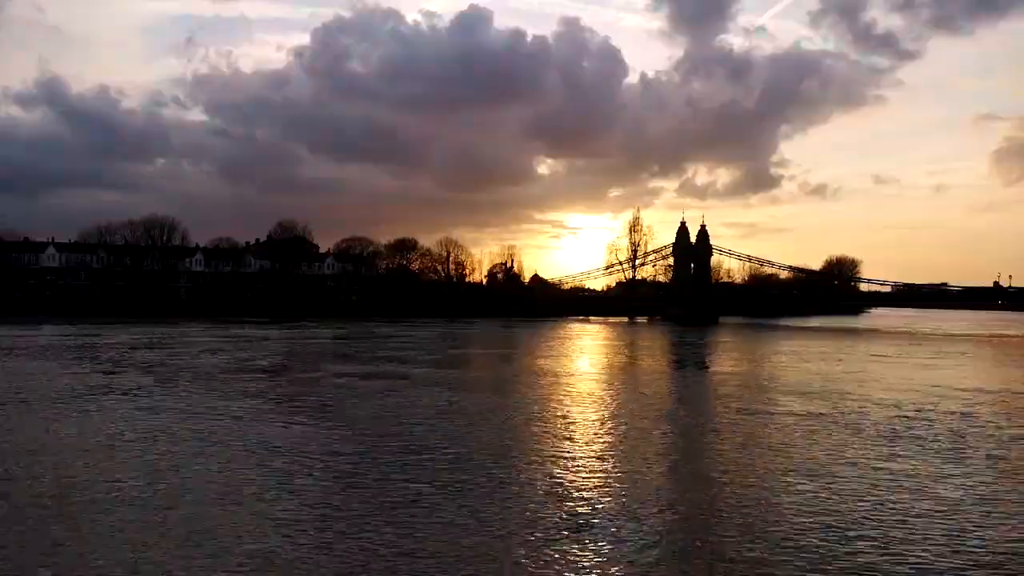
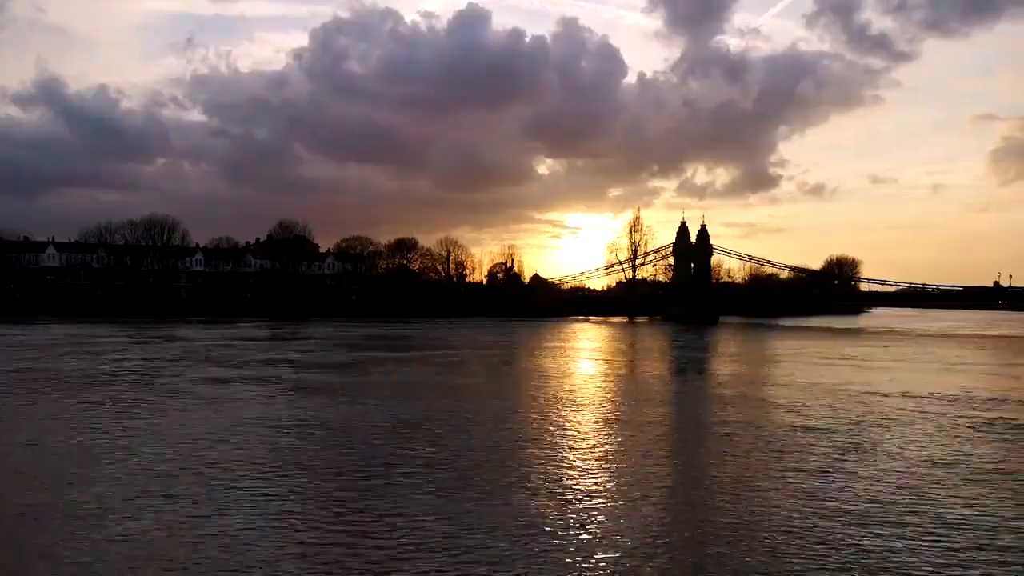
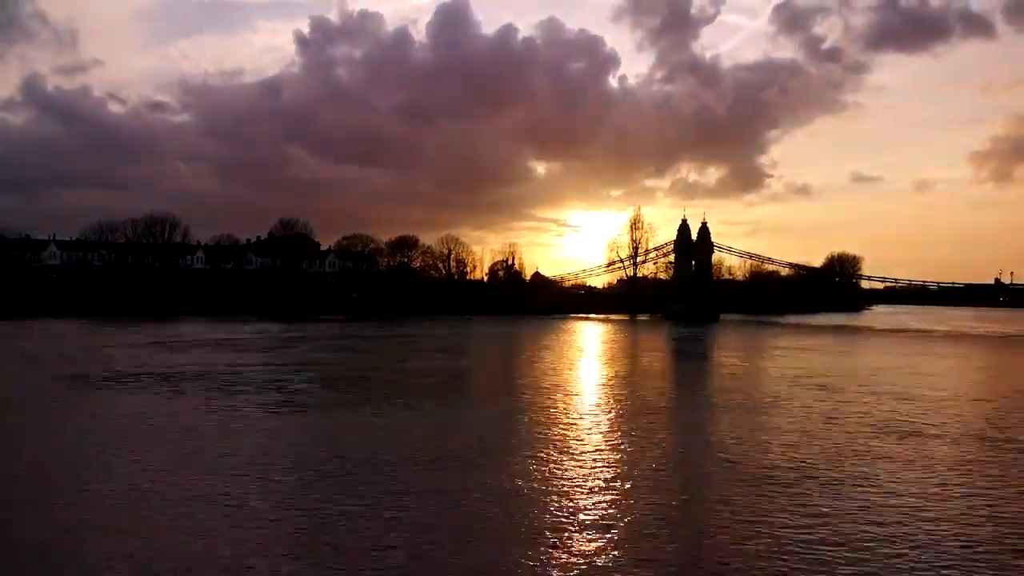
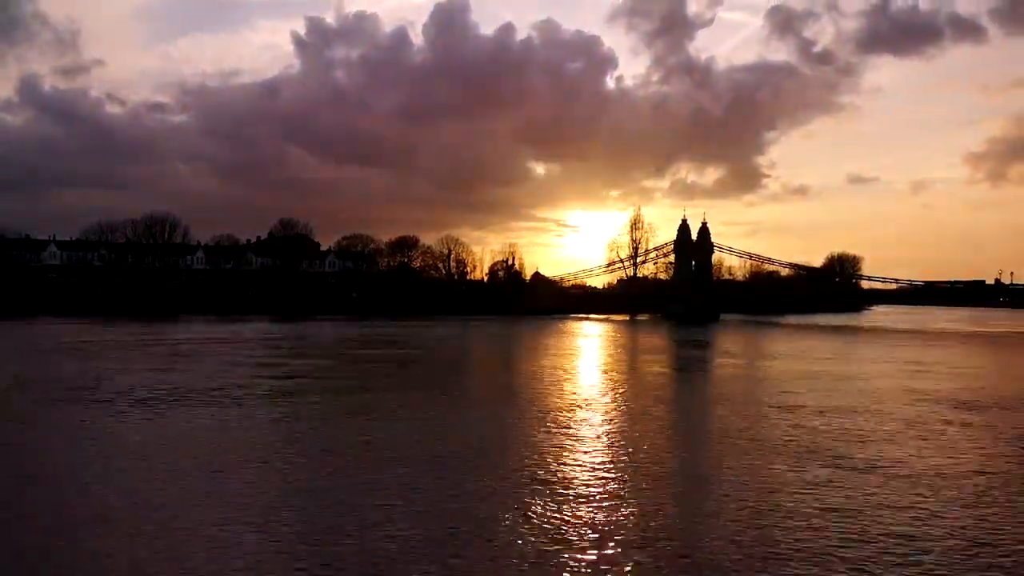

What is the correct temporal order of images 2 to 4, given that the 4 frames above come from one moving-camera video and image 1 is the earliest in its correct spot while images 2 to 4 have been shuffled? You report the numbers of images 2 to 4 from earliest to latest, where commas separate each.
2, 3, 4
